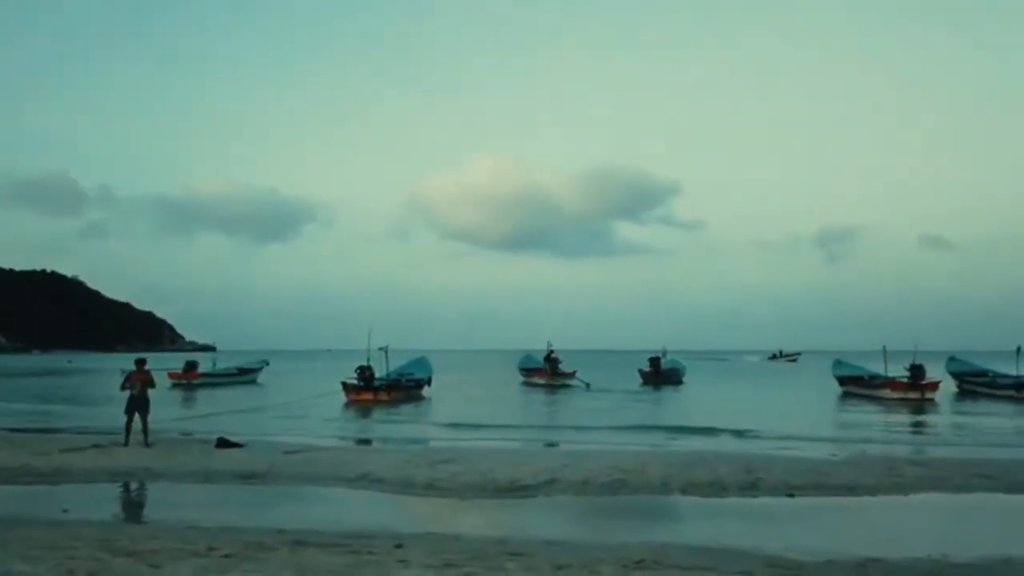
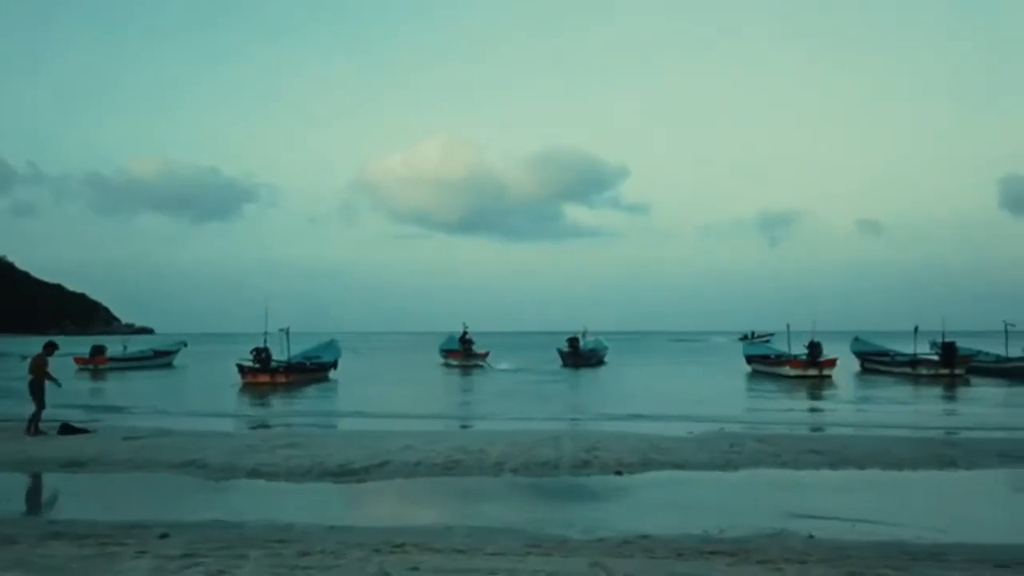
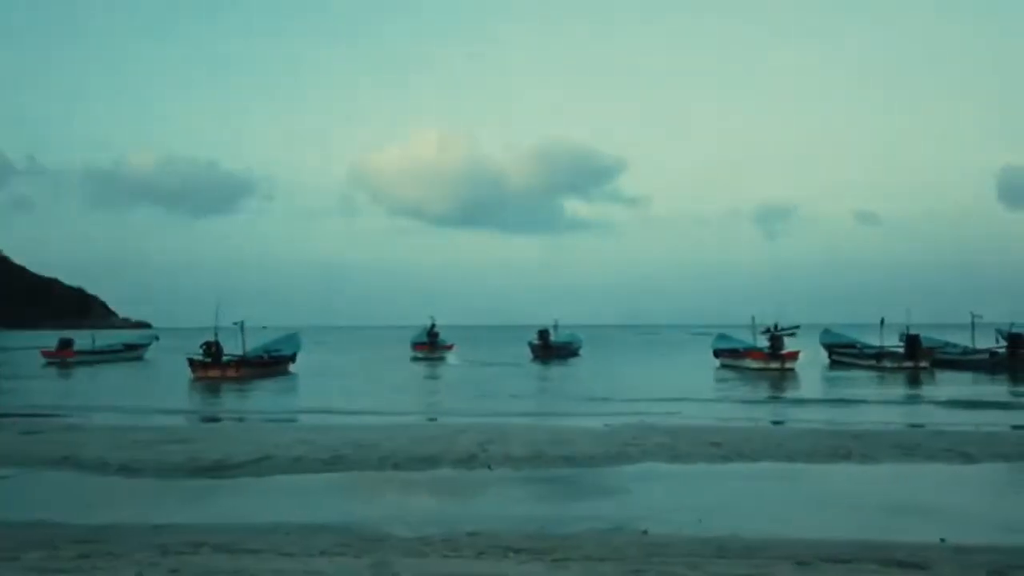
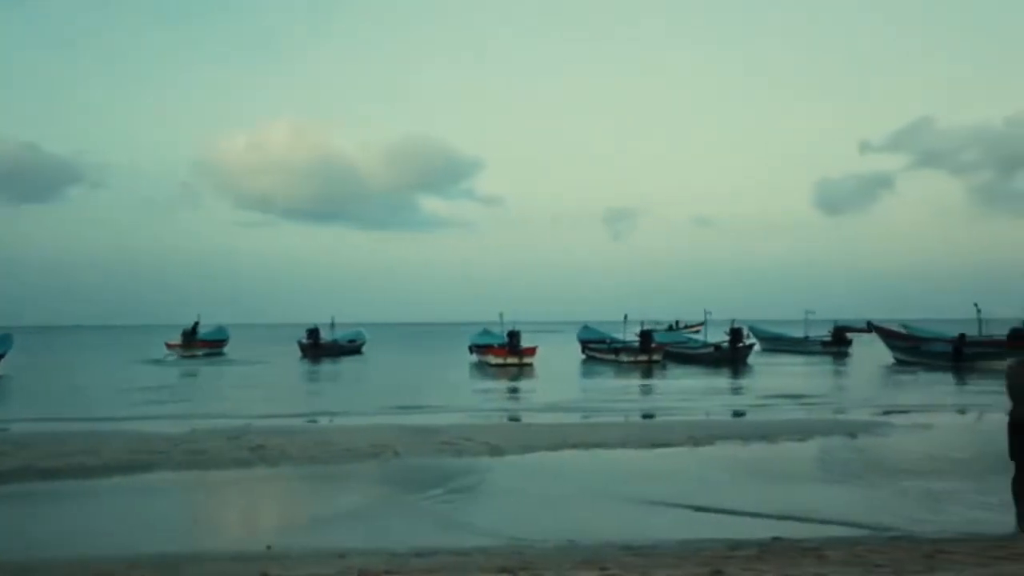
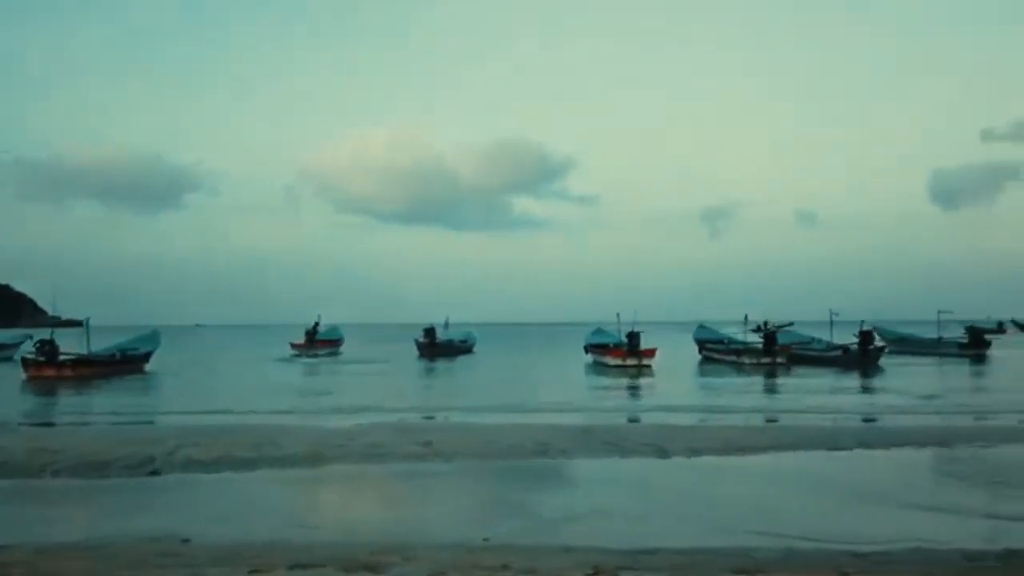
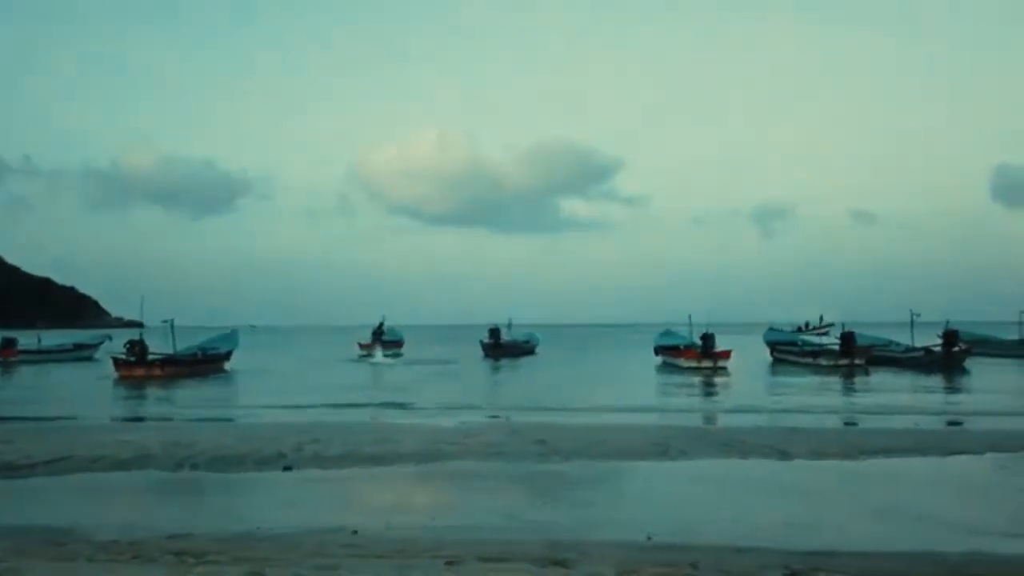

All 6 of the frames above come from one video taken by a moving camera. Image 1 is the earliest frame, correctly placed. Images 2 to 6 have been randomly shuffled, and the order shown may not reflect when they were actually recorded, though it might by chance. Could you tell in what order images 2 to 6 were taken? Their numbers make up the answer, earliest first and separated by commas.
2, 3, 6, 5, 4
